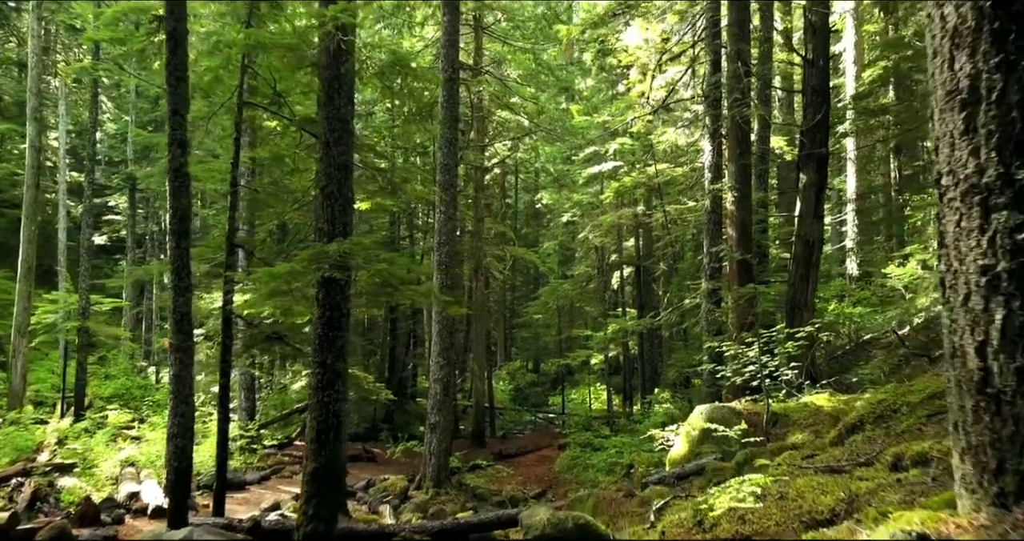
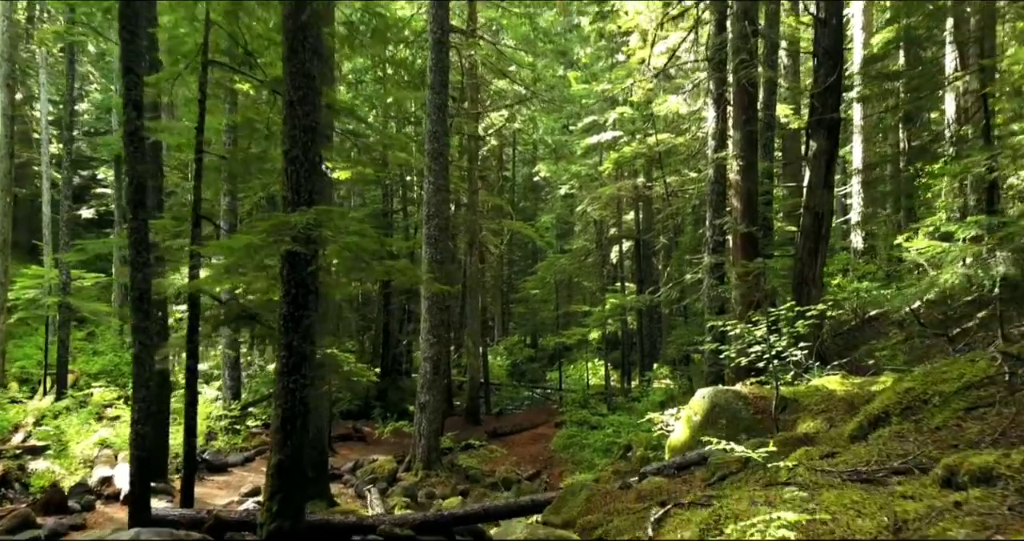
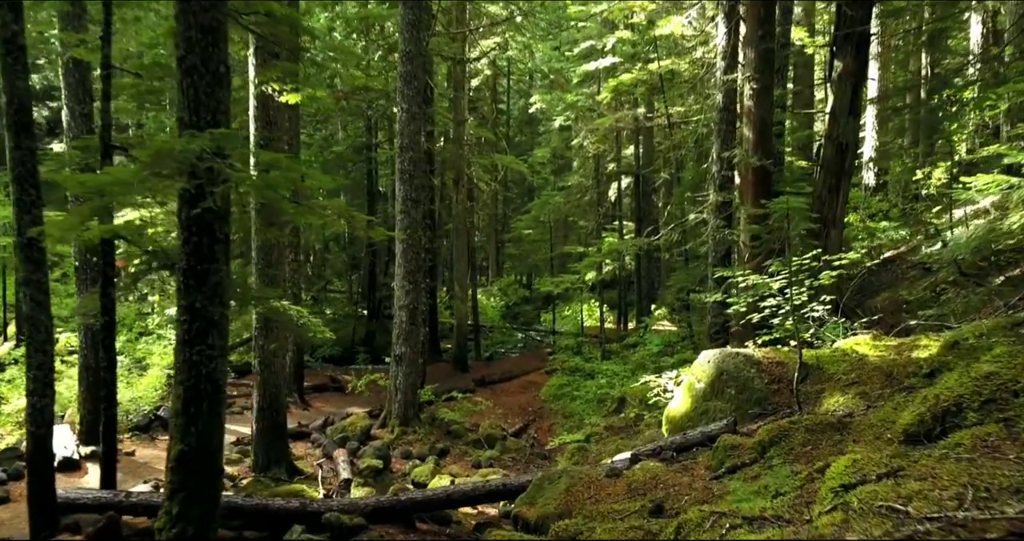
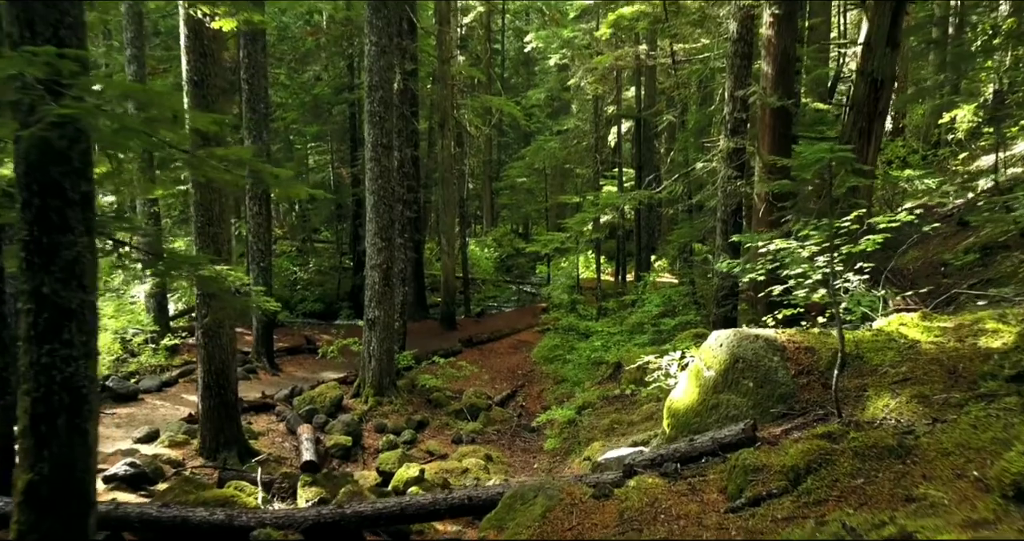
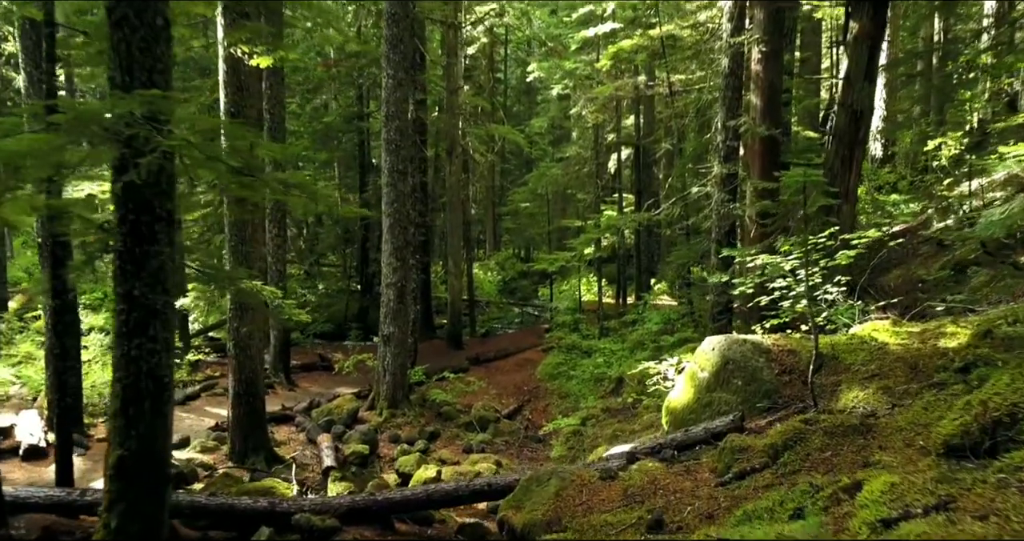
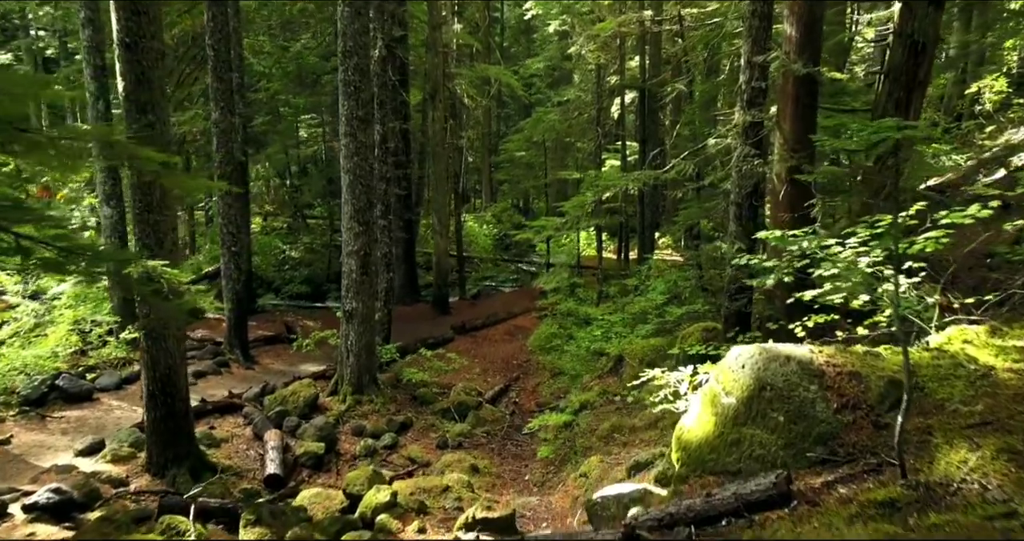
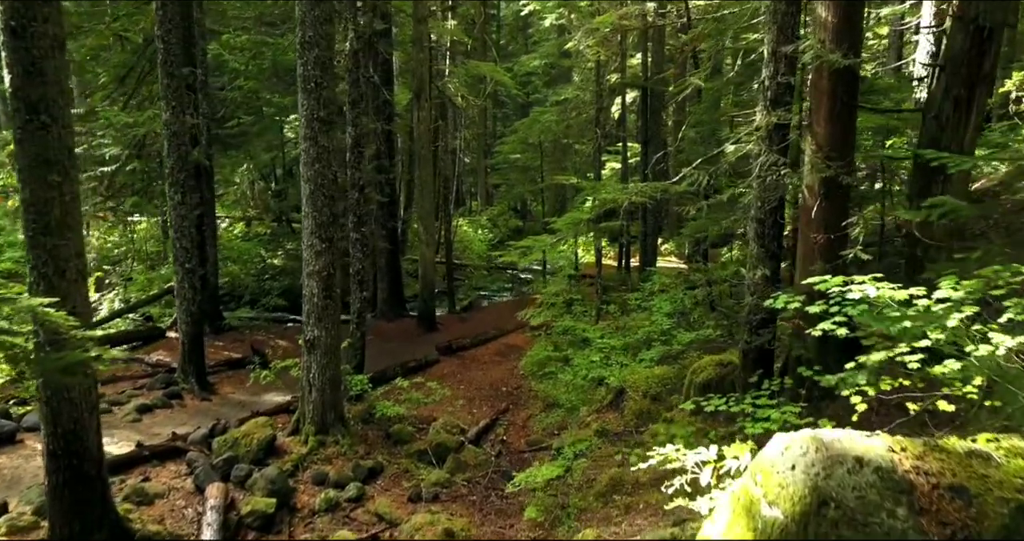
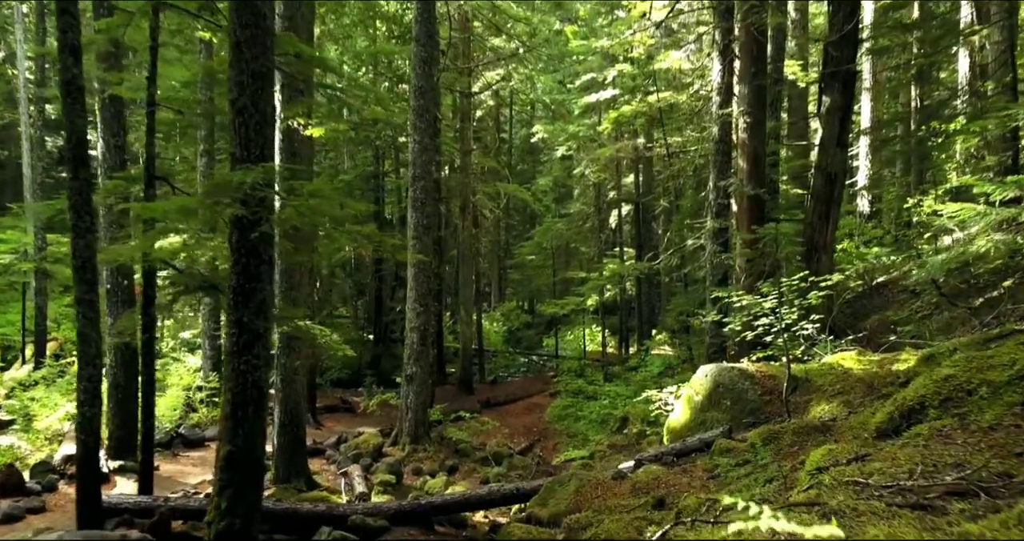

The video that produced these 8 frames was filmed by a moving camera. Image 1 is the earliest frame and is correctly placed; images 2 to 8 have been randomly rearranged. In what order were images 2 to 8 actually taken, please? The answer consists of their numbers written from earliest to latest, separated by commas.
2, 8, 3, 5, 4, 6, 7
